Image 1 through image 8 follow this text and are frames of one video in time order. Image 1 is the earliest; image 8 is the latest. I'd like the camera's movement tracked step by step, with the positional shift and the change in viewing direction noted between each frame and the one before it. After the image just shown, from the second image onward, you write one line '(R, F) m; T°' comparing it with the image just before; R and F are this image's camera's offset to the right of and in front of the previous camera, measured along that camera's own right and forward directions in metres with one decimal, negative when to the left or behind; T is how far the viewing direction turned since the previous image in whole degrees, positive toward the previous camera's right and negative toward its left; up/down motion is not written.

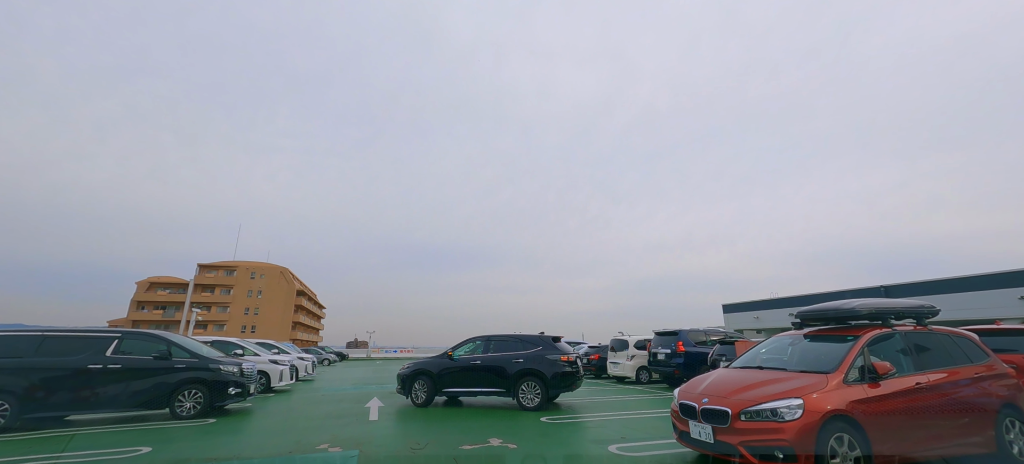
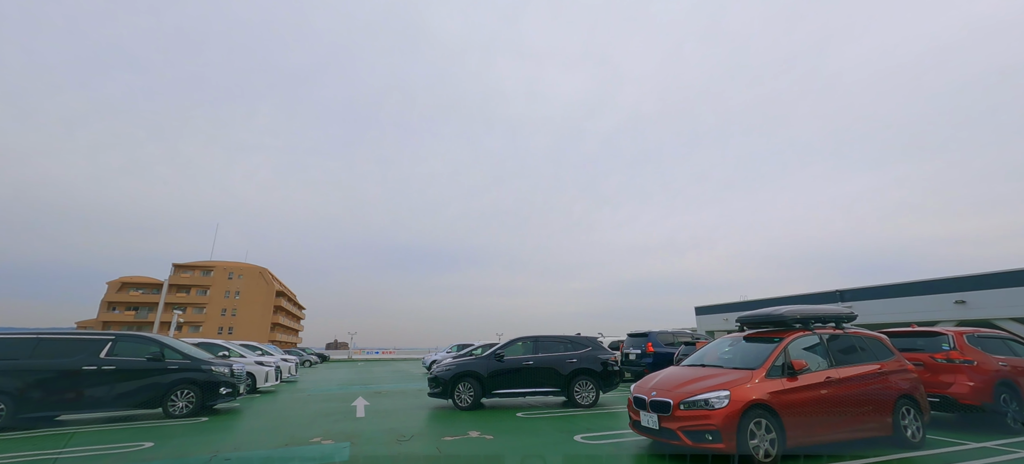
(+0.1, -0.6) m; +2°
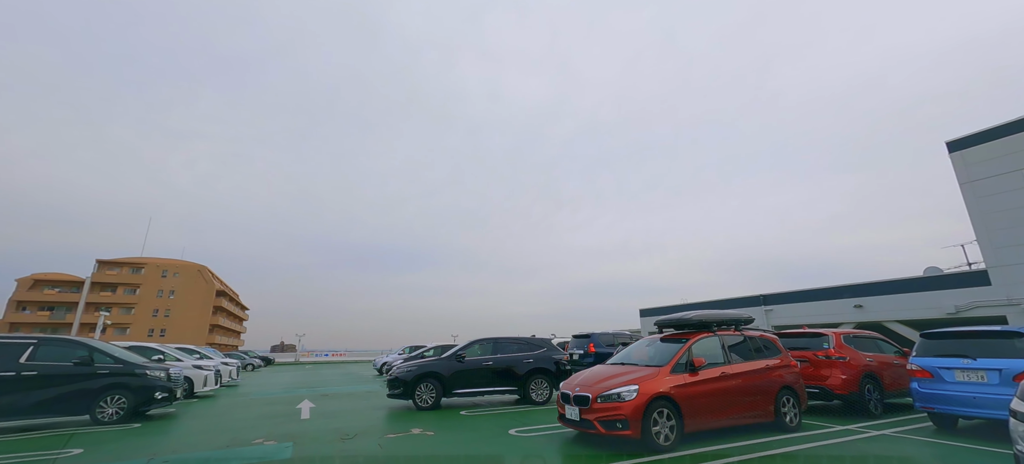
(+0.2, -0.5) m; +6°
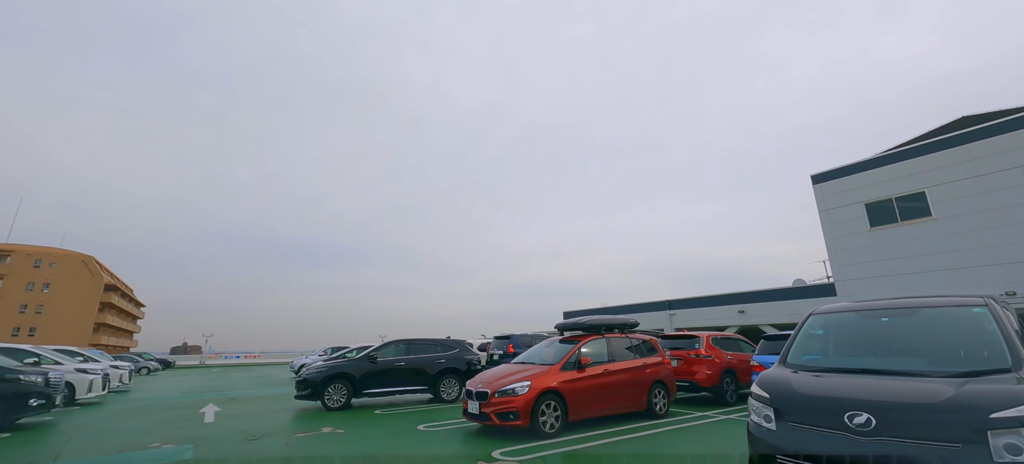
(+0.3, -0.6) m; +9°
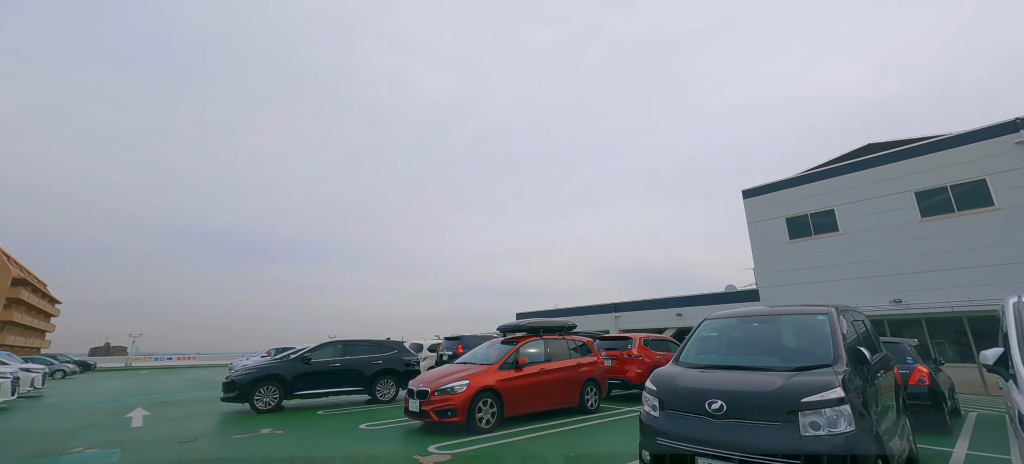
(+0.2, -0.4) m; +6°
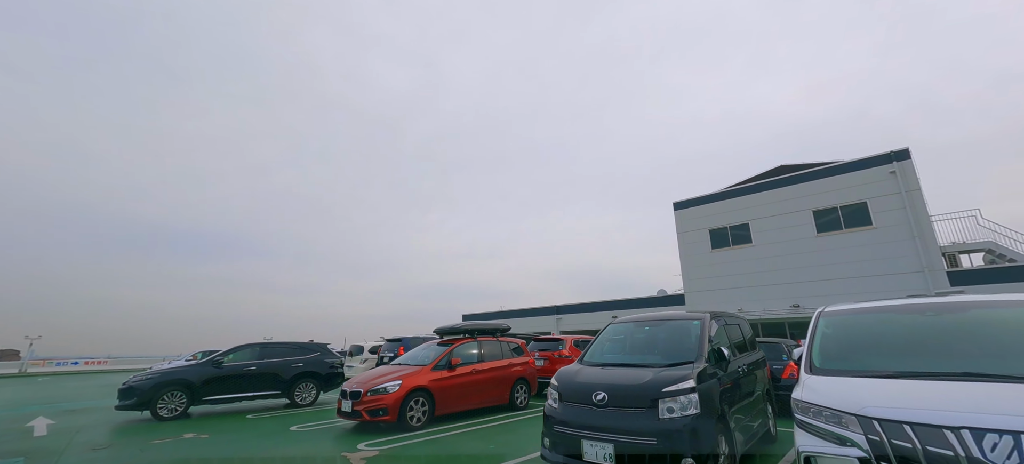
(+0.2, -0.4) m; +7°
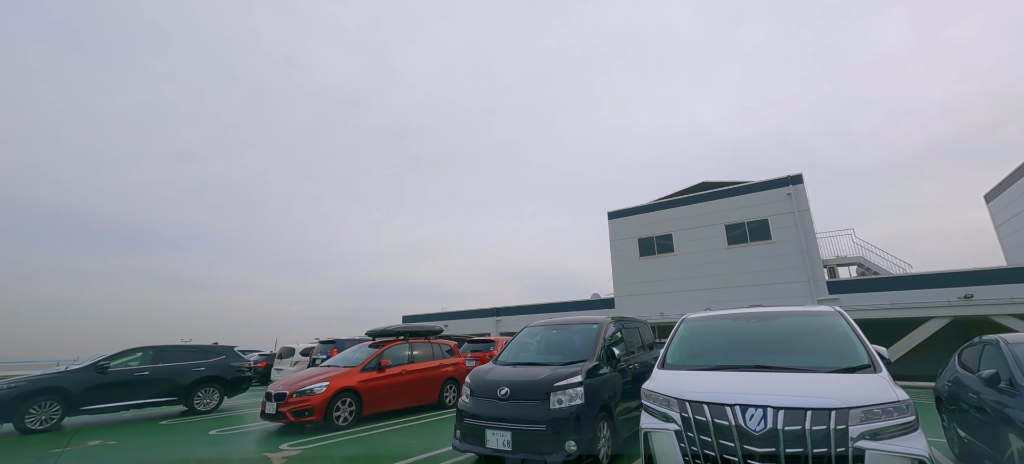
(+0.2, -0.4) m; +7°
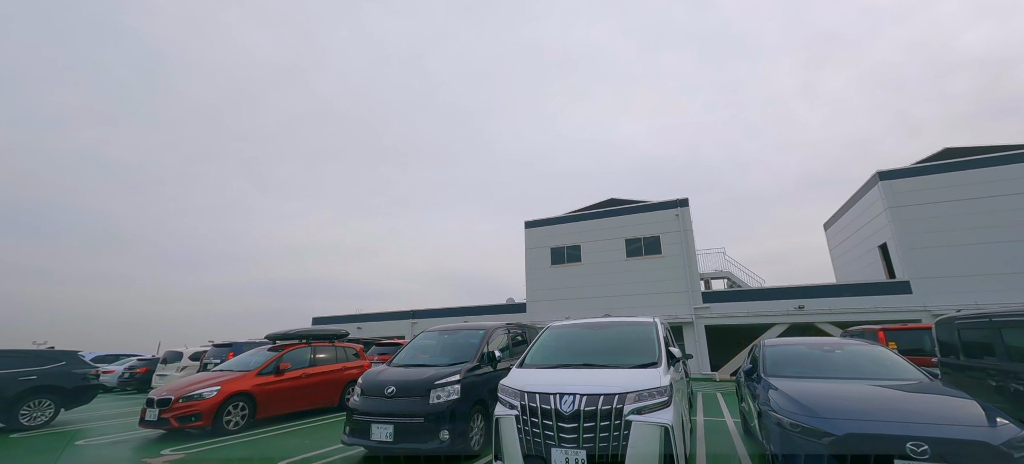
(+0.3, -0.6) m; +10°
